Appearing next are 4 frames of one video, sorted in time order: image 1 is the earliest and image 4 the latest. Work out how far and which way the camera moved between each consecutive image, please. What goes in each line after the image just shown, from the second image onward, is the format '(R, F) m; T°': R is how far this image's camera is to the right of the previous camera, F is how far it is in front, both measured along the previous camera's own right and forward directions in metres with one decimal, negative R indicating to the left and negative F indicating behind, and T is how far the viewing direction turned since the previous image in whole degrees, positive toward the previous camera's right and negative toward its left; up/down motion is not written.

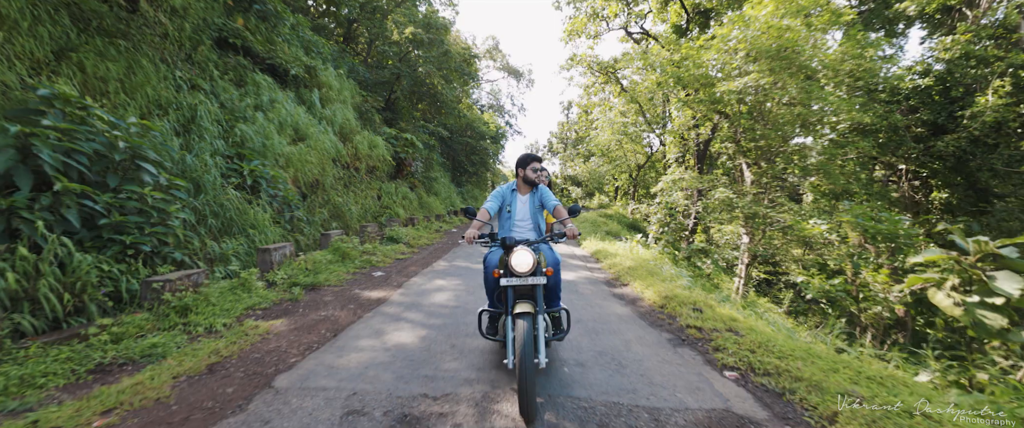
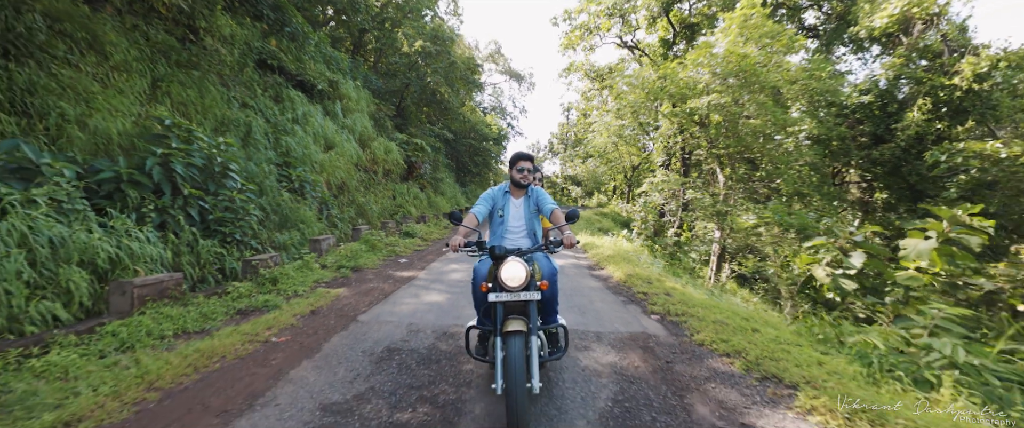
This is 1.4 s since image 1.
(0.0, -1.3) m; 0°
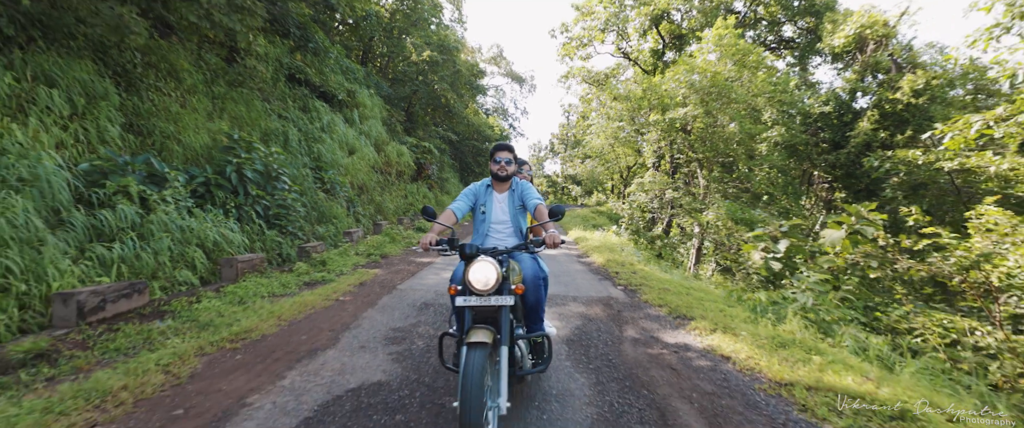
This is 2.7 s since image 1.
(0.0, -1.2) m; 0°
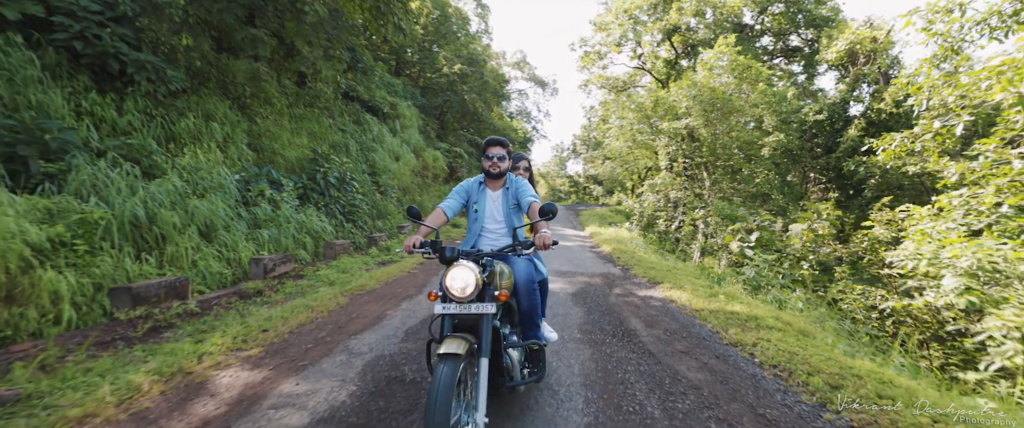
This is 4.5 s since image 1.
(0.0, -1.6) m; -3°
